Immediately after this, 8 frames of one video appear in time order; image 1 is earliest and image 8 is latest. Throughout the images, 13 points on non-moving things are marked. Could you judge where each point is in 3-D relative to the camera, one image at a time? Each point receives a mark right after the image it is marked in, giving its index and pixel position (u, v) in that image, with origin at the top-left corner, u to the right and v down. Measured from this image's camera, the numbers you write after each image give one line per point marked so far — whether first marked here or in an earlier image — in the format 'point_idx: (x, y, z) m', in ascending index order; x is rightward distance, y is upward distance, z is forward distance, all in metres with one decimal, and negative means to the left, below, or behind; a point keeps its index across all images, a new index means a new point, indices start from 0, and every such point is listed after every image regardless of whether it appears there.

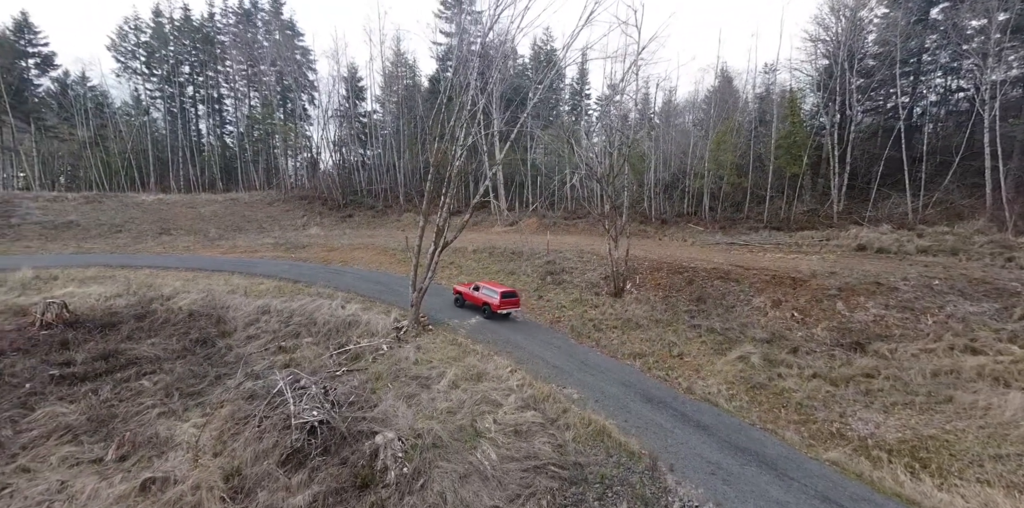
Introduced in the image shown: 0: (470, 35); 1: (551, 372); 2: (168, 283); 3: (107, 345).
0: (-0.9, +5.3, +11.0) m
1: (+0.8, -2.4, +9.2) m
2: (-9.2, -0.8, +12.3) m
3: (-8.0, -1.8, +9.1) m
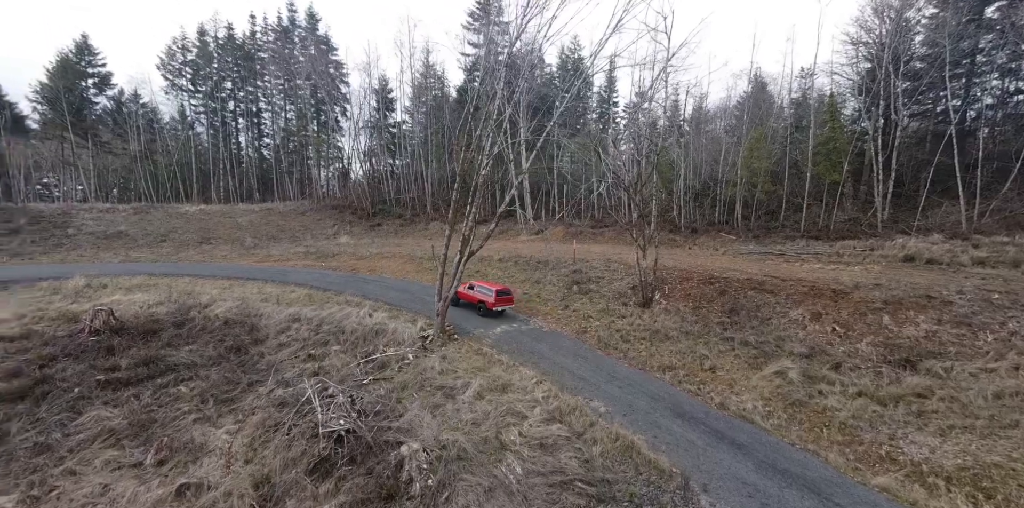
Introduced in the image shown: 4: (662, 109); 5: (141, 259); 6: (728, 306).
0: (-0.3, +5.1, +11.1) m
1: (+1.3, -2.6, +9.0) m
2: (-8.5, -1.0, +12.7) m
3: (-7.5, -2.0, +9.4) m
4: (+4.5, +4.2, +13.4) m
5: (-15.2, -0.2, +18.7) m
6: (+5.4, -1.3, +11.4) m
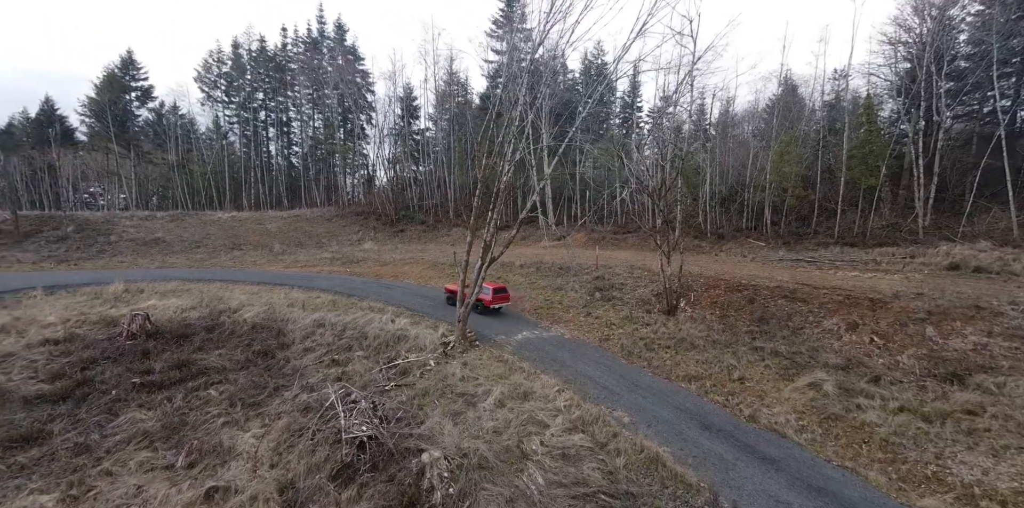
0: (+0.3, +4.9, +11.1) m
1: (+1.7, -2.7, +8.9) m
2: (-7.9, -1.2, +13.0) m
3: (-7.1, -2.2, +9.7) m
4: (+5.1, +4.0, +13.1) m
5: (-14.2, -0.5, +19.3) m
6: (+6.0, -1.5, +11.0) m
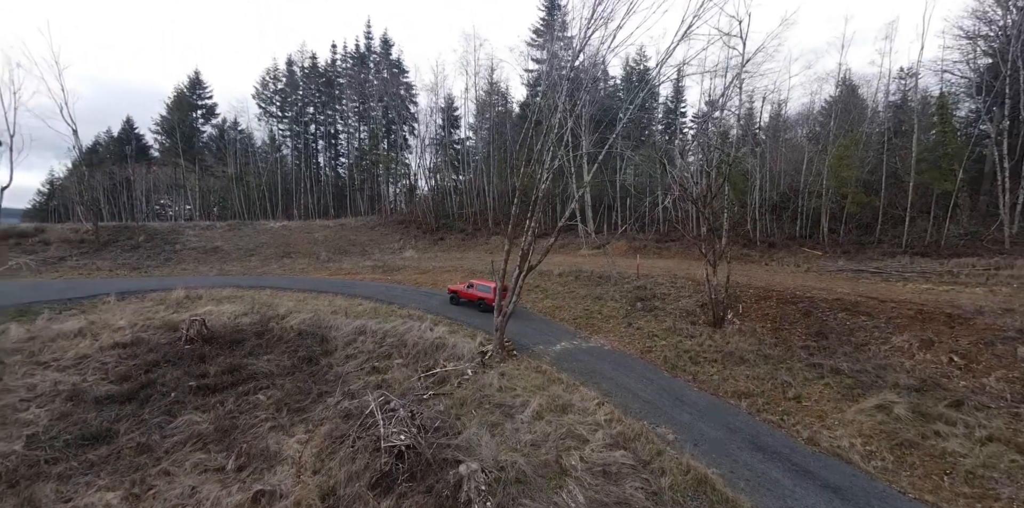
0: (+1.2, +4.7, +11.0) m
1: (+2.4, -2.9, +8.5) m
2: (-6.8, -1.5, +13.6) m
3: (-6.2, -2.3, +10.2) m
4: (+6.2, +3.8, +12.6) m
5: (-12.6, -0.8, +20.4) m
6: (+6.9, -1.7, +10.3) m
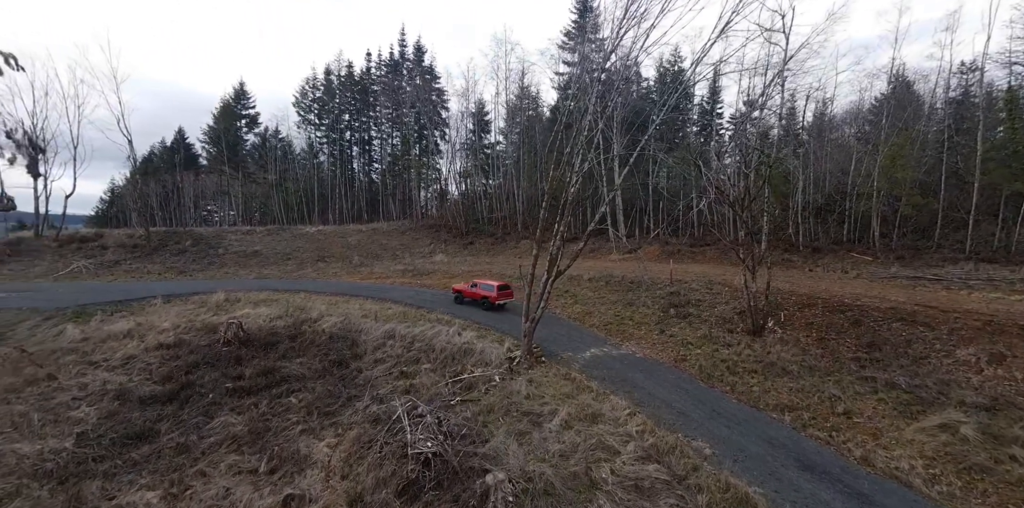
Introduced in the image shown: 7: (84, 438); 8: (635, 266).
0: (+1.9, +4.6, +10.8) m
1: (+3.0, -3.0, +8.2) m
2: (-5.9, -1.6, +13.8) m
3: (-5.6, -2.5, +10.4) m
4: (+7.0, +3.7, +12.1) m
5: (-11.2, -1.0, +21.0) m
6: (+7.5, -1.8, +9.7) m
7: (-7.4, -3.2, +7.9) m
8: (+4.6, -0.4, +17.1) m
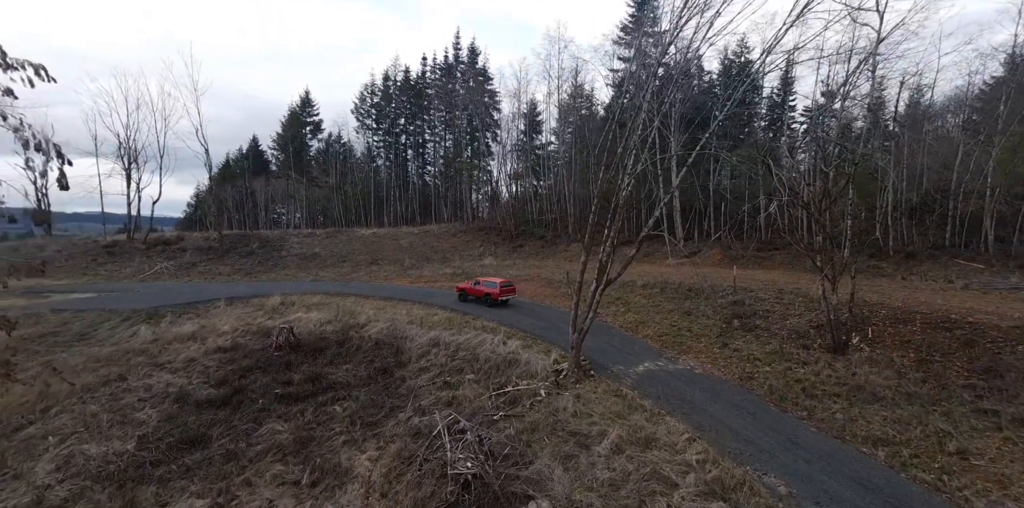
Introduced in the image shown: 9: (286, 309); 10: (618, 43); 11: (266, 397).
0: (+2.9, +4.4, +10.0) m
1: (+3.7, -3.1, +7.3) m
2: (-4.5, -1.8, +13.9) m
3: (-4.5, -2.6, +10.5) m
4: (+8.1, +3.5, +10.7) m
5: (-8.9, -1.2, +21.7) m
6: (+8.4, -2.0, +8.3) m
7: (-6.6, -3.4, +8.2) m
8: (+6.4, -0.6, +16.0) m
9: (-7.2, -1.7, +14.5) m
10: (+2.7, +5.6, +12.0) m
11: (-5.2, -3.0, +9.5) m
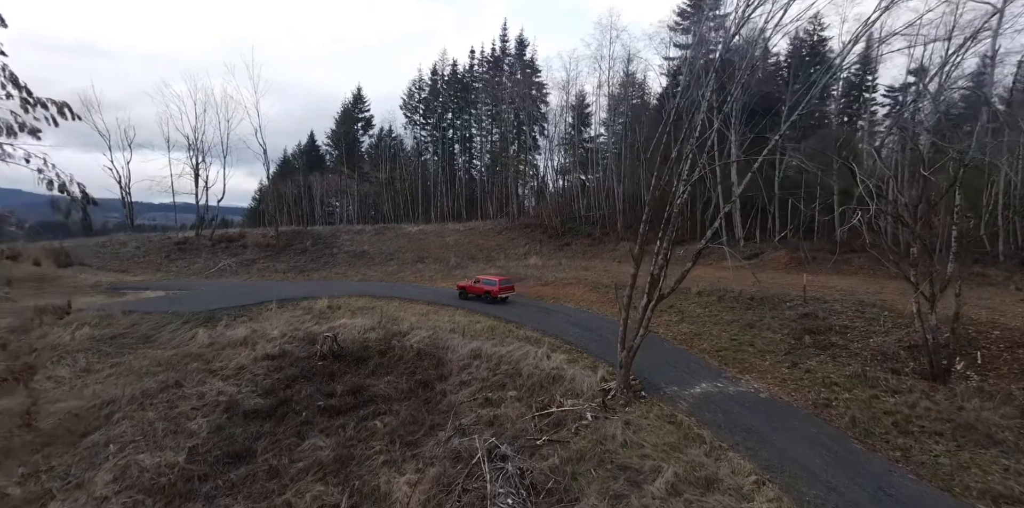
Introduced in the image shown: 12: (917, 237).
0: (+3.8, +4.2, +9.0) m
1: (+4.3, -3.4, +6.4) m
2: (-3.1, -1.9, +13.8) m
3: (-3.5, -2.9, +10.4) m
4: (+9.1, +3.3, +9.2) m
5: (-6.7, -1.2, +22.0) m
6: (+9.1, -2.2, +6.9) m
7: (-5.9, -3.7, +8.4) m
8: (+7.9, -0.7, +14.7) m
9: (-5.8, -1.9, +14.6) m
10: (+3.8, +5.4, +11.0) m
11: (-4.3, -3.2, +9.5) m
12: (+7.8, +0.3, +8.8) m
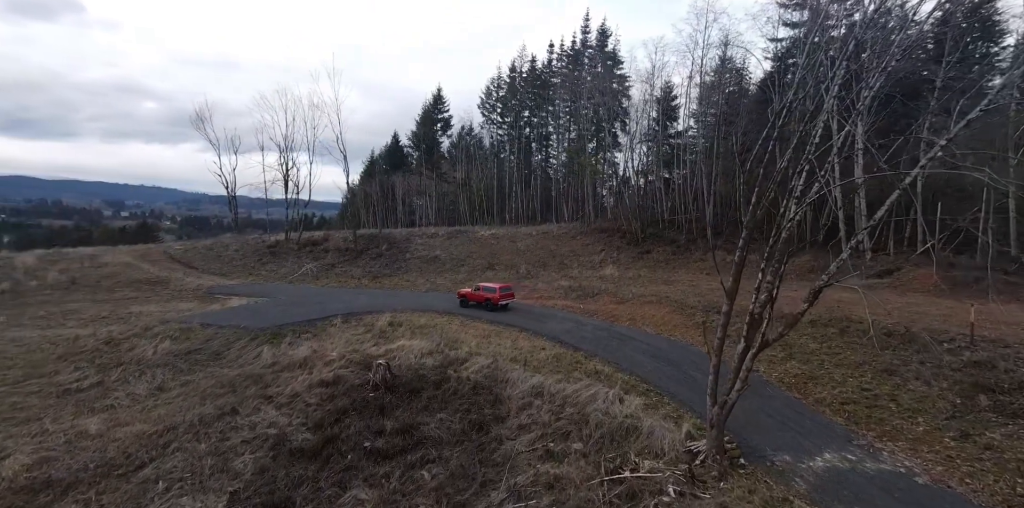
0: (+4.8, +3.6, +6.8) m
1: (+4.9, -4.0, +4.3) m
2: (-1.2, -2.4, +12.8) m
3: (-2.2, -3.4, +9.5) m
4: (+10.0, +2.8, +6.1) m
5: (-3.4, -1.6, +21.4) m
6: (+9.7, -2.8, +3.9) m
7: (-4.8, -4.2, +7.9) m
8: (+9.8, -1.1, +11.8) m
9: (-3.7, -2.4, +14.0) m
10: (+5.1, +4.9, +8.8) m
11: (-3.0, -3.8, +8.8) m
12: (+8.7, -0.2, +6.0) m
